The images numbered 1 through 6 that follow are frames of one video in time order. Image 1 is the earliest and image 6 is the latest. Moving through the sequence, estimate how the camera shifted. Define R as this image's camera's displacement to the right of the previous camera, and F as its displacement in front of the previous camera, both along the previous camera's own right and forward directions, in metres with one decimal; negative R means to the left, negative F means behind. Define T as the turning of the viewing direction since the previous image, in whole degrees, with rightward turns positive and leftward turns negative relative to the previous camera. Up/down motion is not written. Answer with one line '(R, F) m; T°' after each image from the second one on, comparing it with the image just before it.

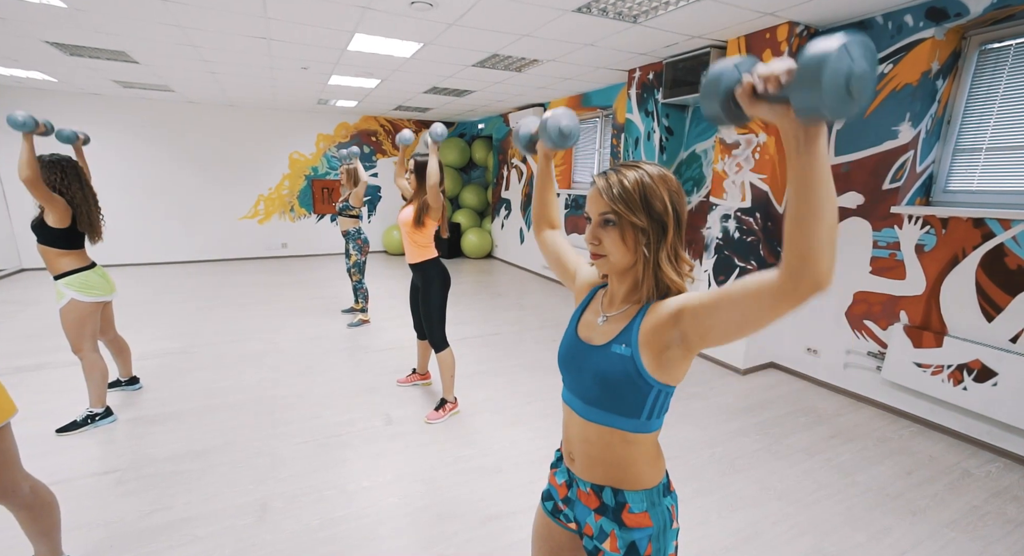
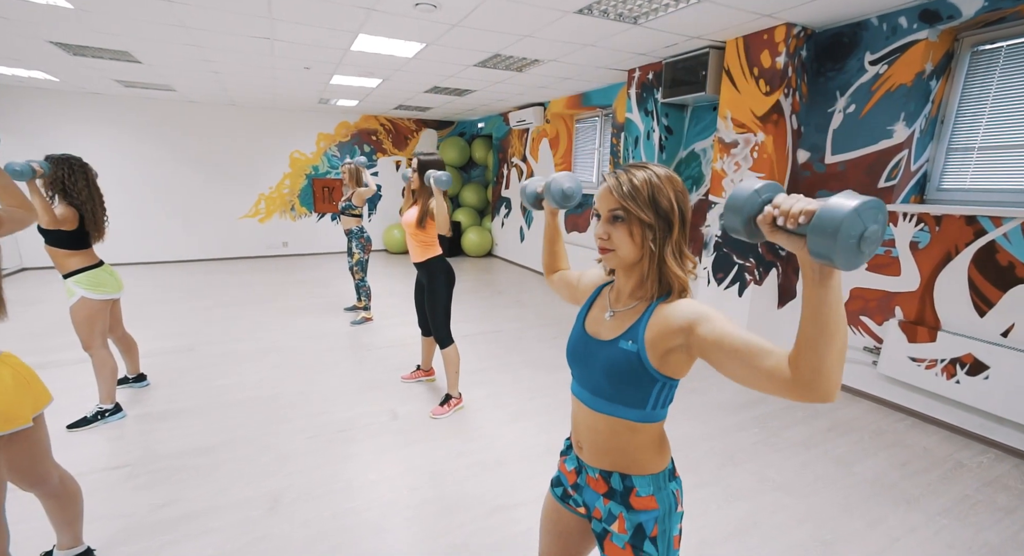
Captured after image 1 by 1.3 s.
(0.0, -0.1) m; 0°
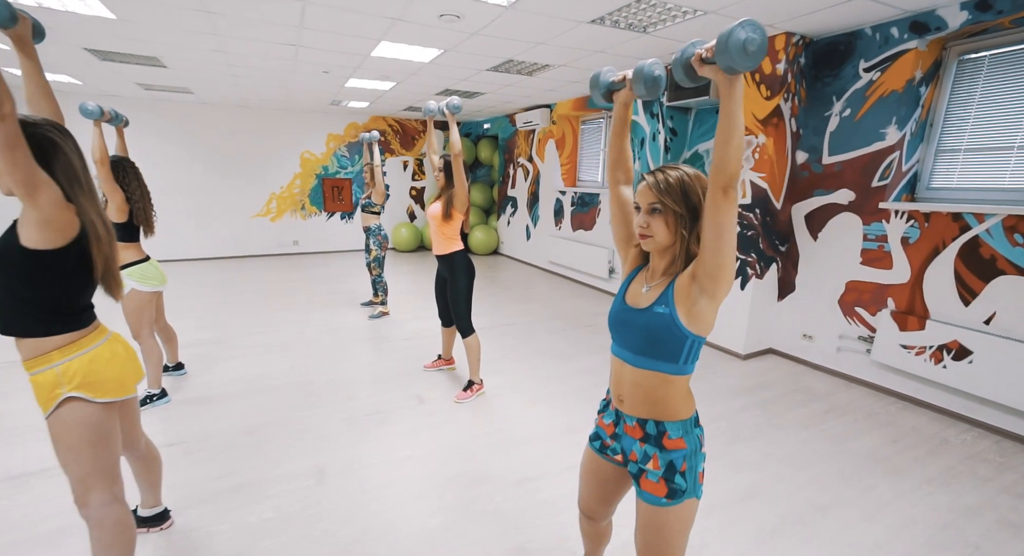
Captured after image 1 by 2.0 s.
(-0.1, -0.2) m; 0°
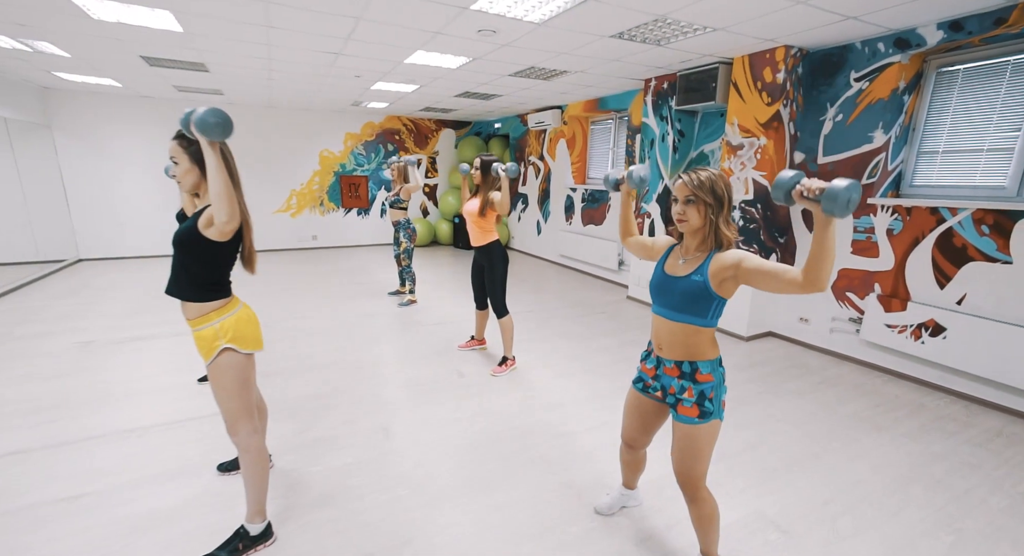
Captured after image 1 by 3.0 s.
(-0.2, -0.4) m; 0°
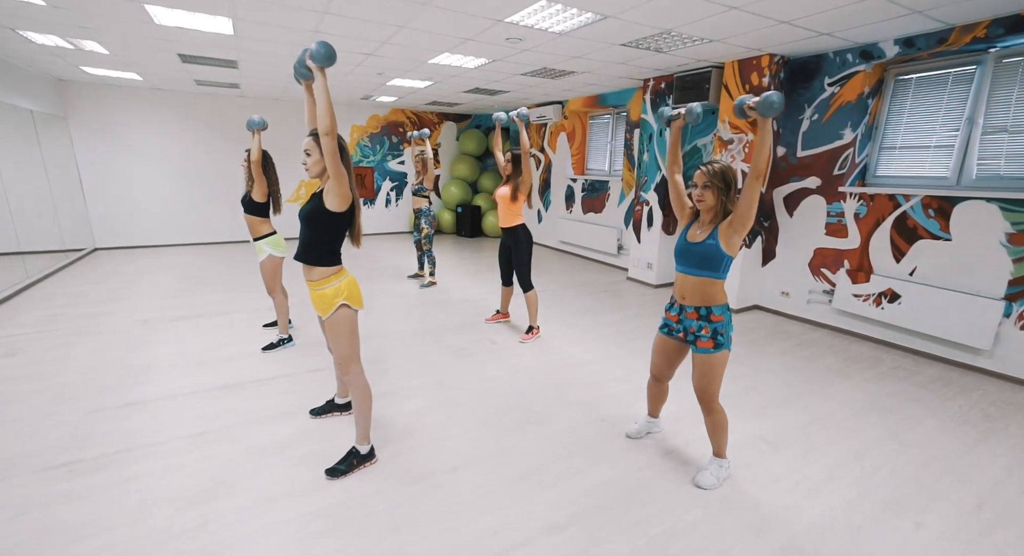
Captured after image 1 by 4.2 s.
(-0.4, -0.5) m; +2°
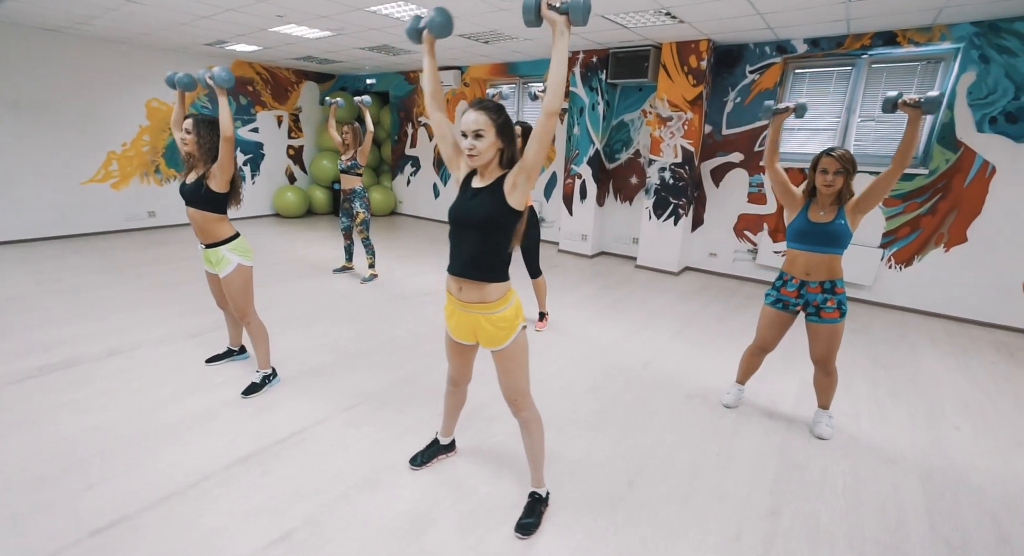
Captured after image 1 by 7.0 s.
(-1.6, +0.6) m; +24°
